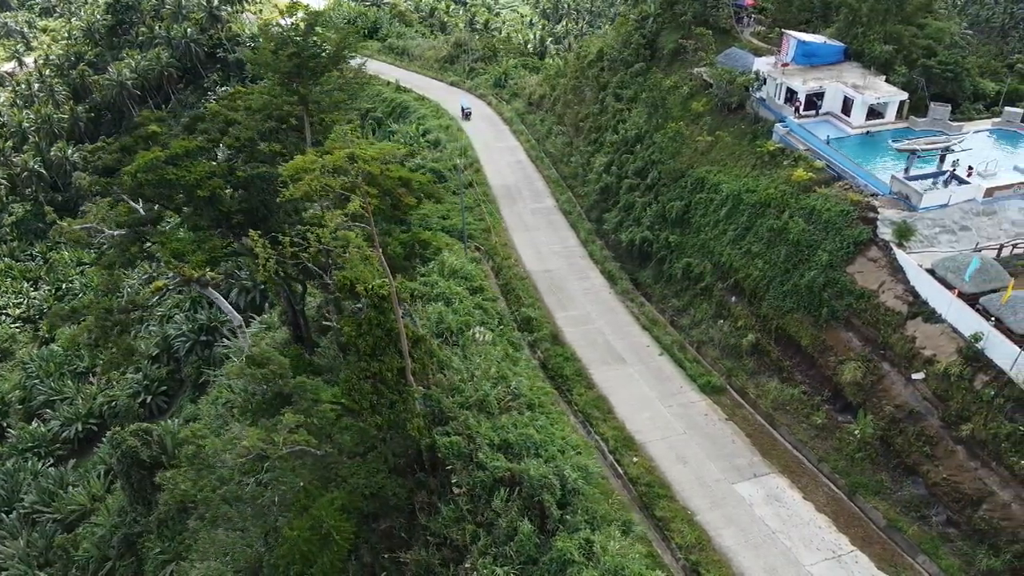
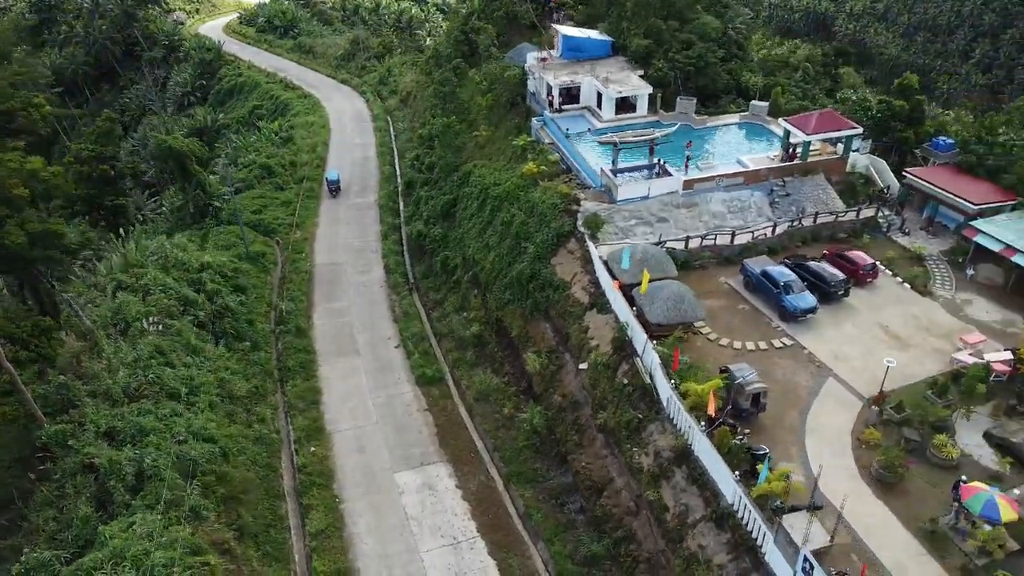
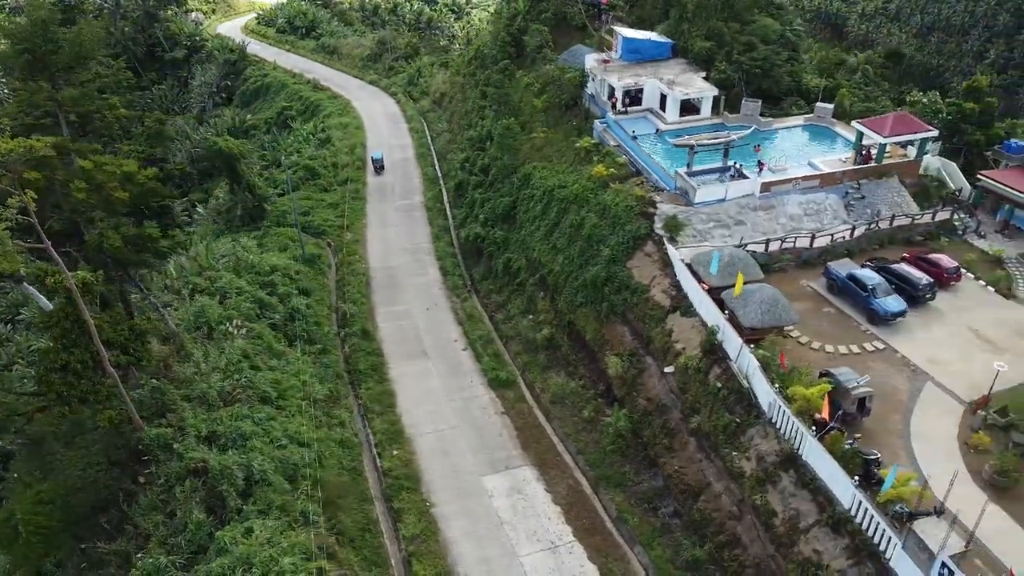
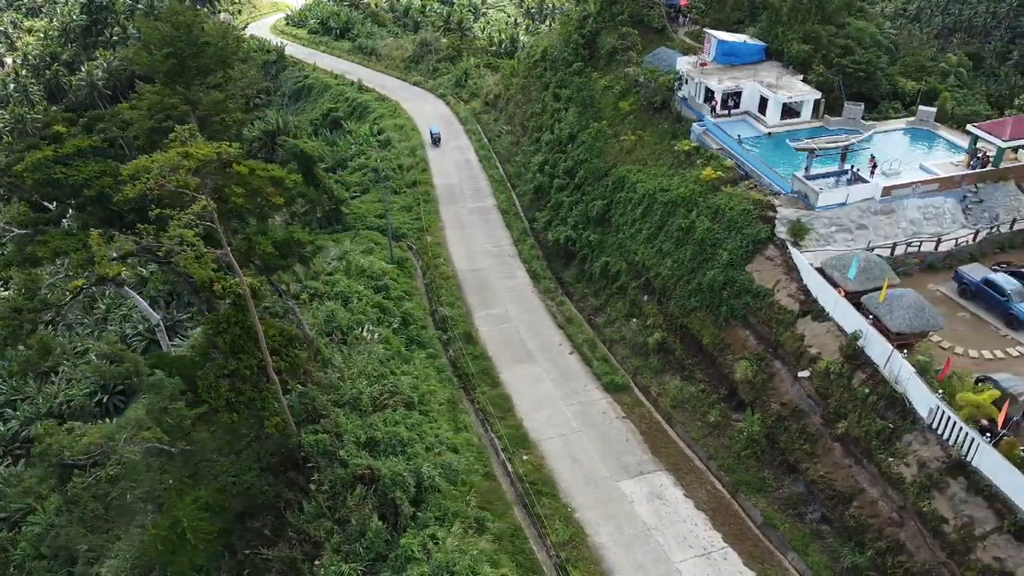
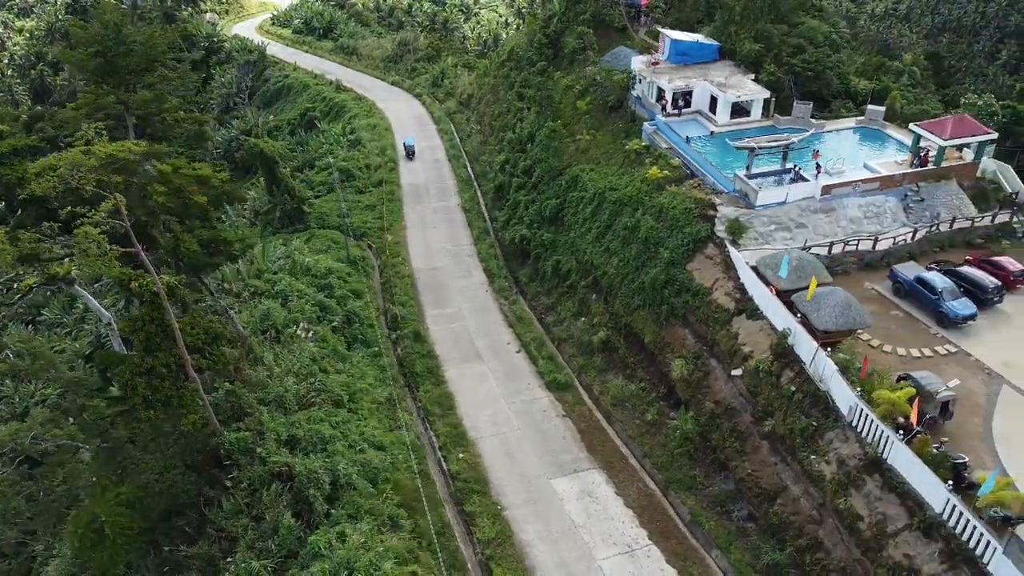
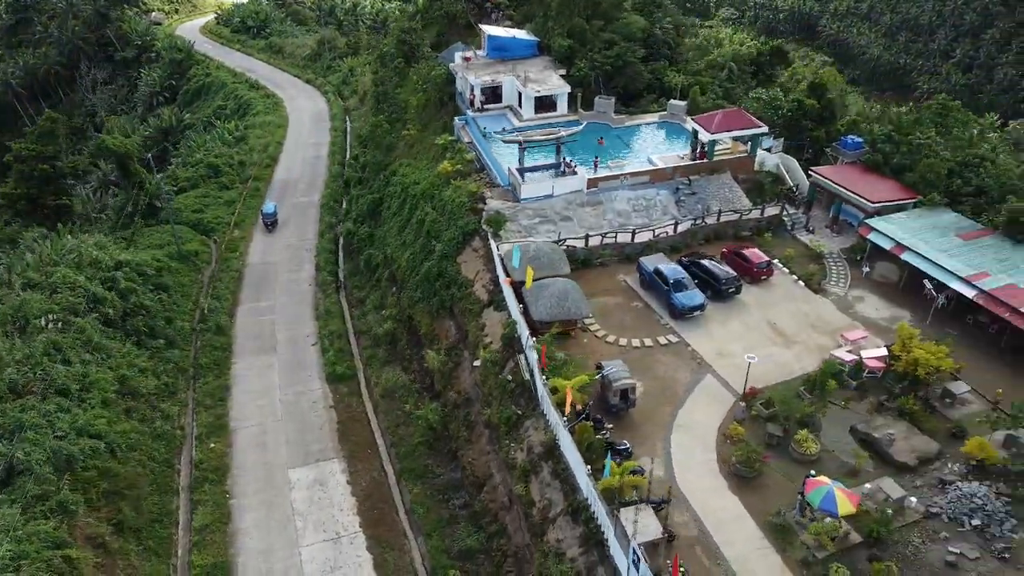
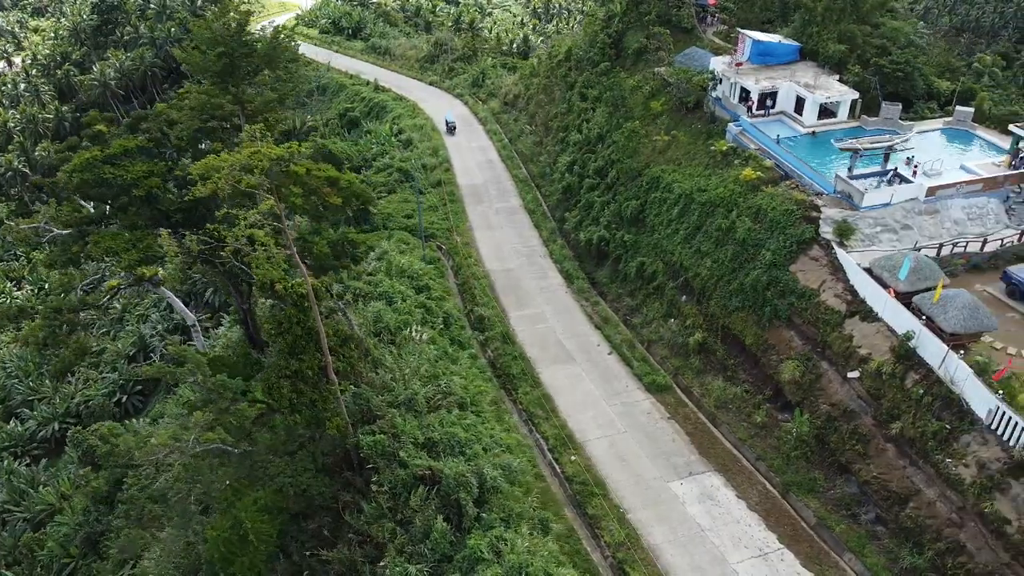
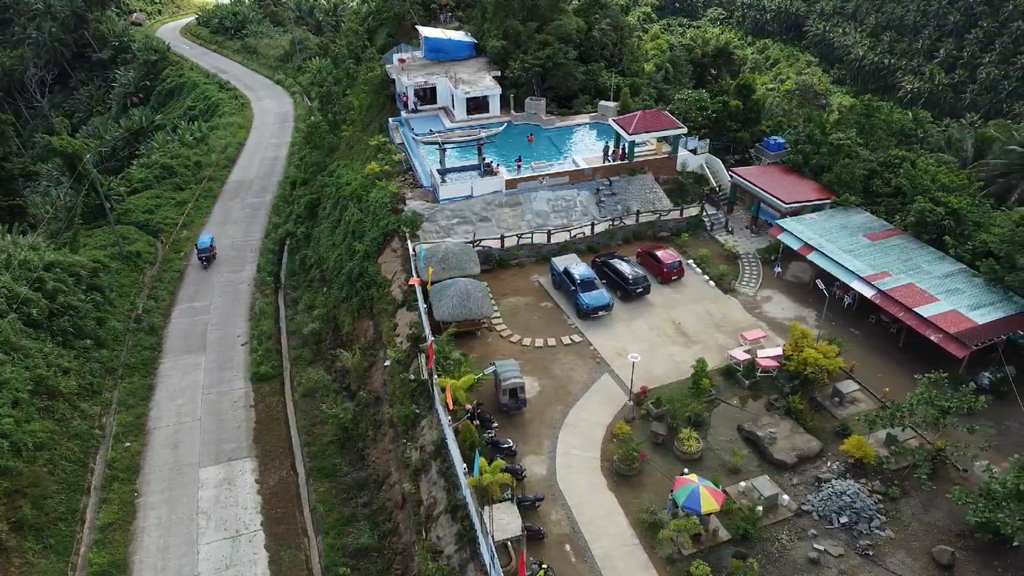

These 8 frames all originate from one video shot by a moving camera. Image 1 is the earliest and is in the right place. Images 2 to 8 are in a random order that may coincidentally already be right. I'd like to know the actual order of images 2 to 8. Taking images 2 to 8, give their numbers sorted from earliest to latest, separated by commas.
7, 4, 5, 3, 2, 6, 8
